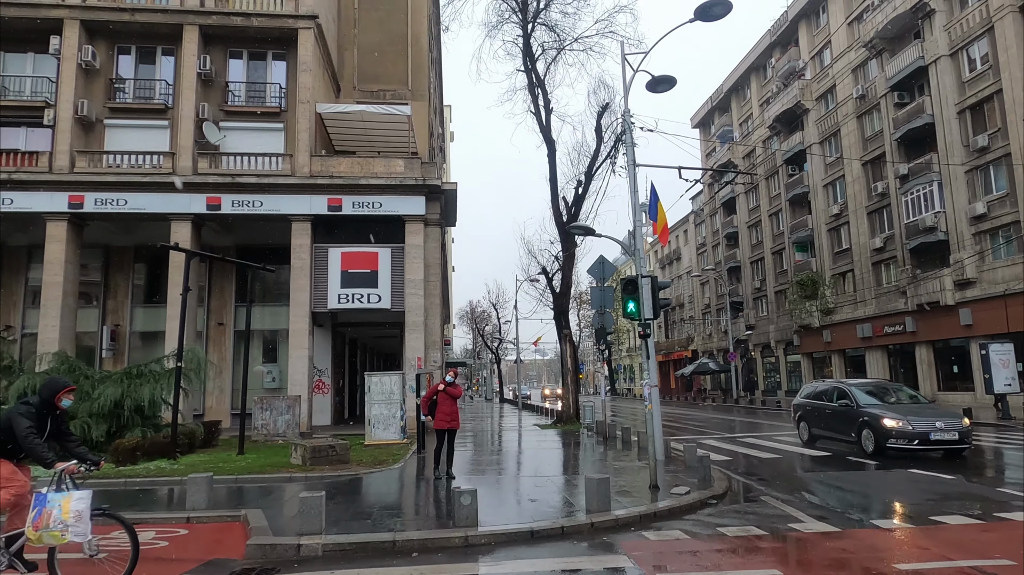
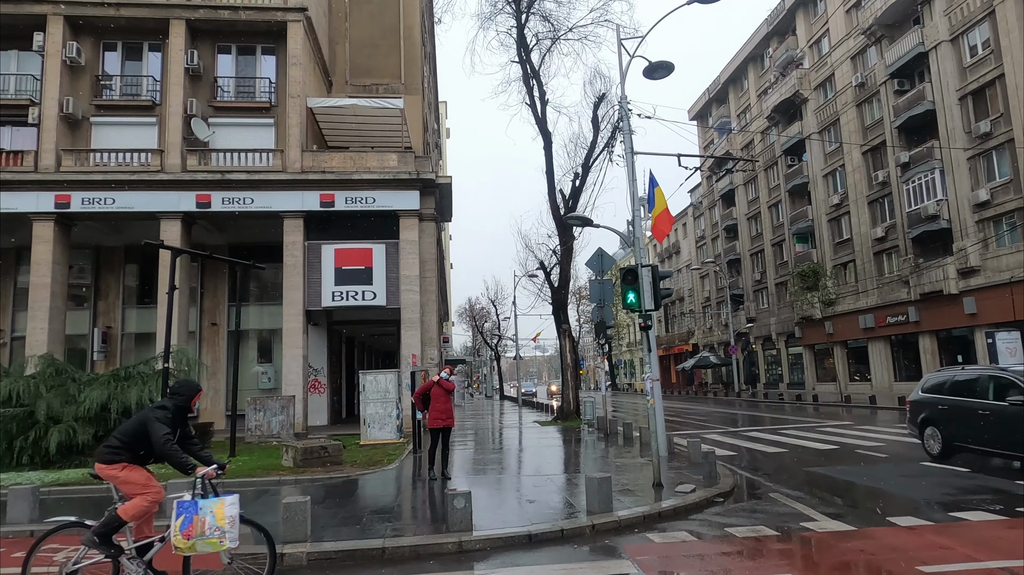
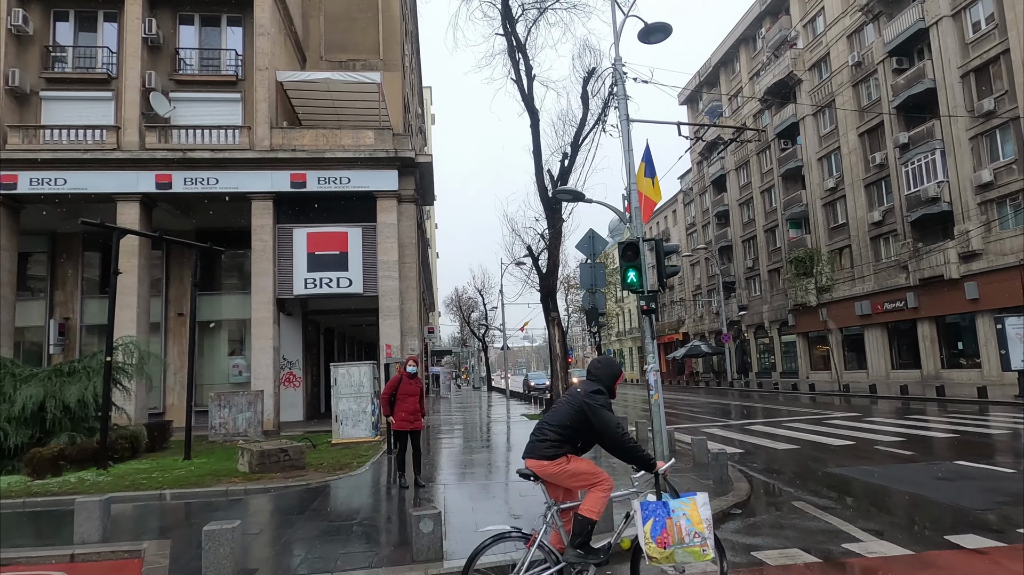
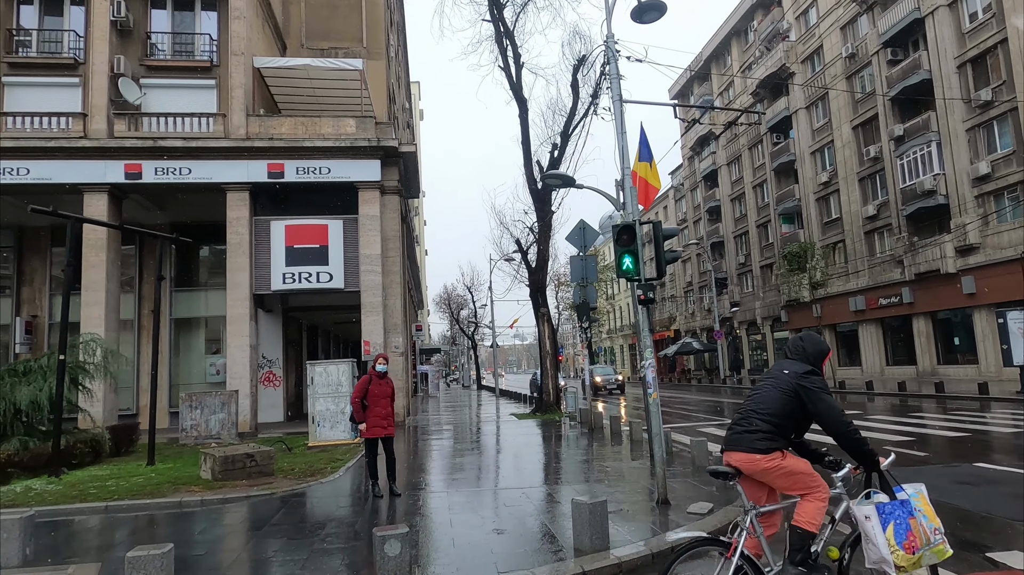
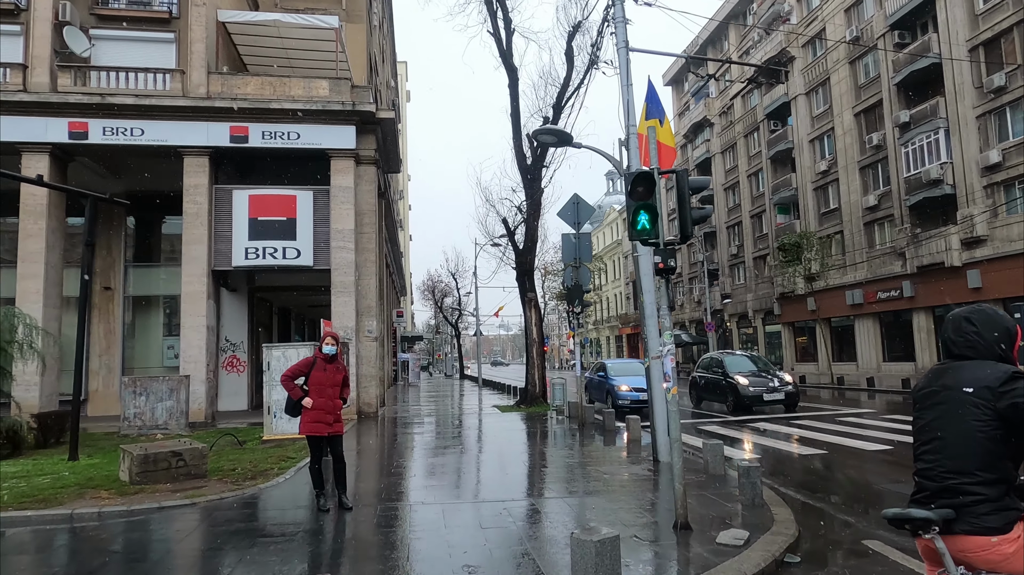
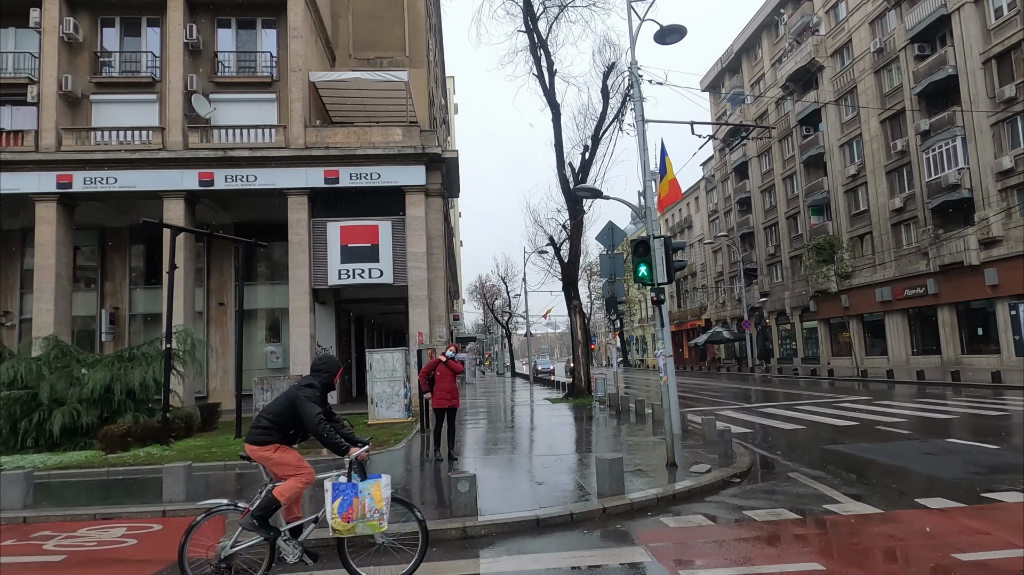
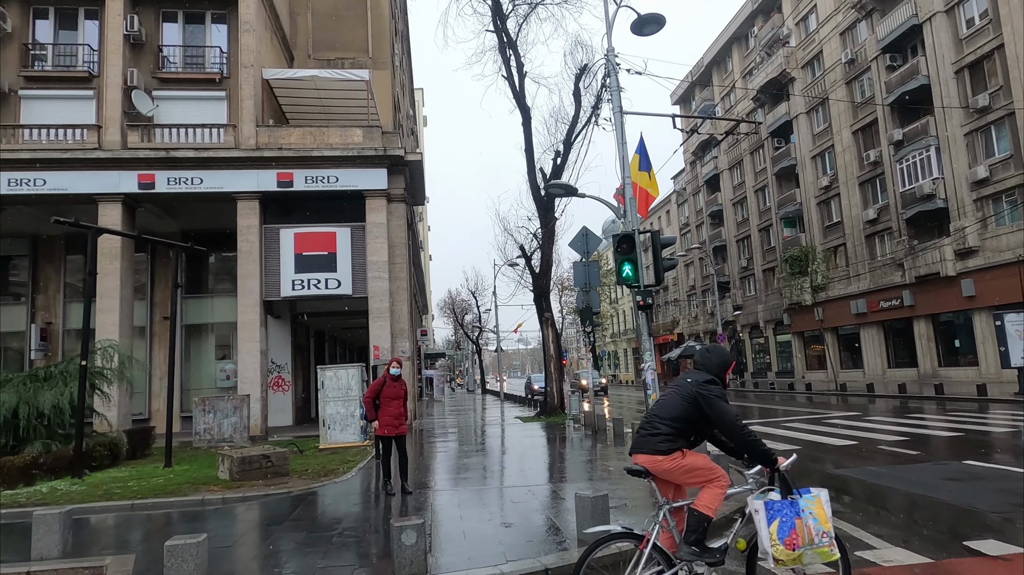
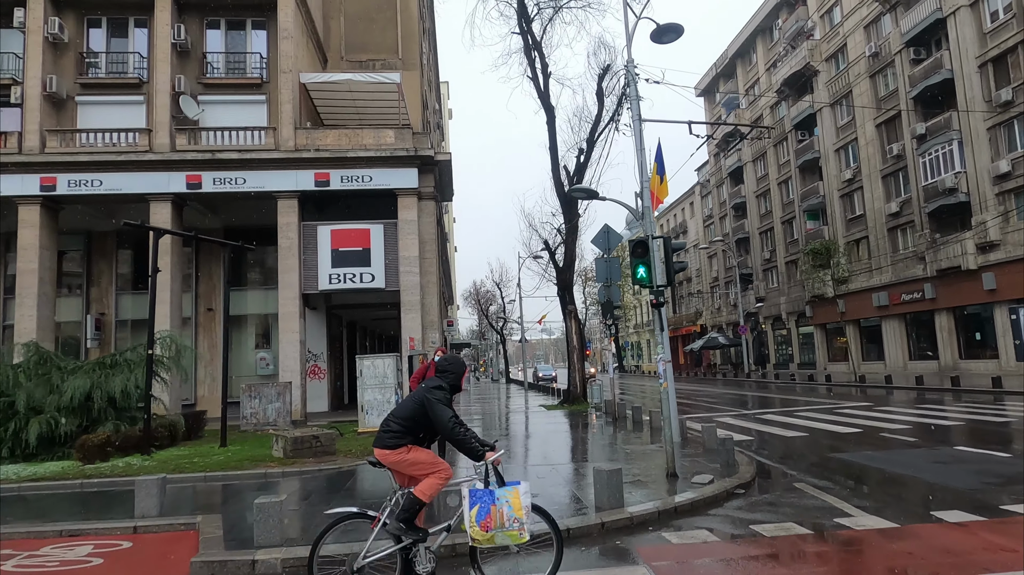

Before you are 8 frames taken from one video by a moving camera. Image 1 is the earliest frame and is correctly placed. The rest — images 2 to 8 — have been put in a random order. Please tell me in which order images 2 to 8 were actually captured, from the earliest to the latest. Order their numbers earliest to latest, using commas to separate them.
2, 6, 8, 3, 7, 4, 5
